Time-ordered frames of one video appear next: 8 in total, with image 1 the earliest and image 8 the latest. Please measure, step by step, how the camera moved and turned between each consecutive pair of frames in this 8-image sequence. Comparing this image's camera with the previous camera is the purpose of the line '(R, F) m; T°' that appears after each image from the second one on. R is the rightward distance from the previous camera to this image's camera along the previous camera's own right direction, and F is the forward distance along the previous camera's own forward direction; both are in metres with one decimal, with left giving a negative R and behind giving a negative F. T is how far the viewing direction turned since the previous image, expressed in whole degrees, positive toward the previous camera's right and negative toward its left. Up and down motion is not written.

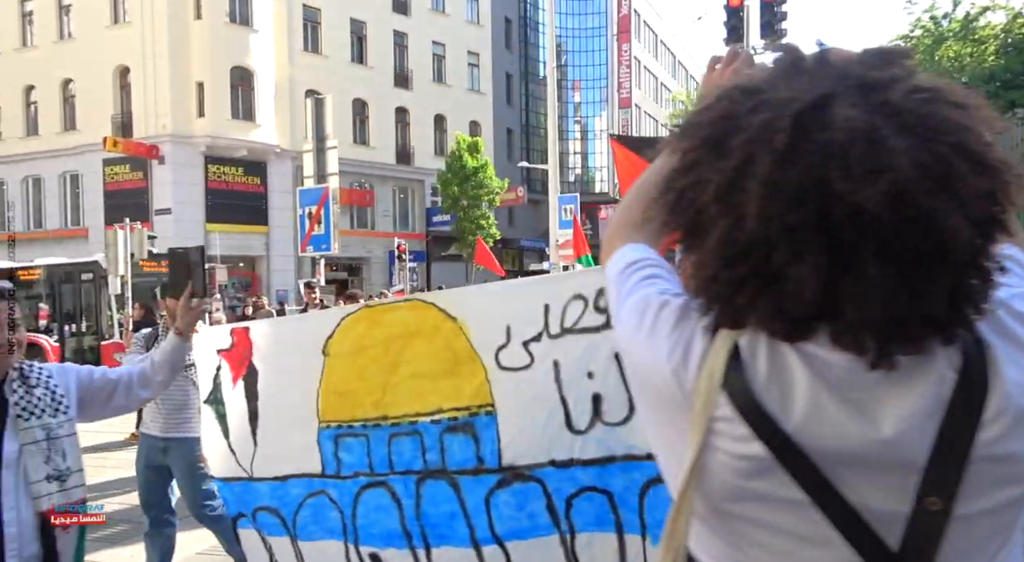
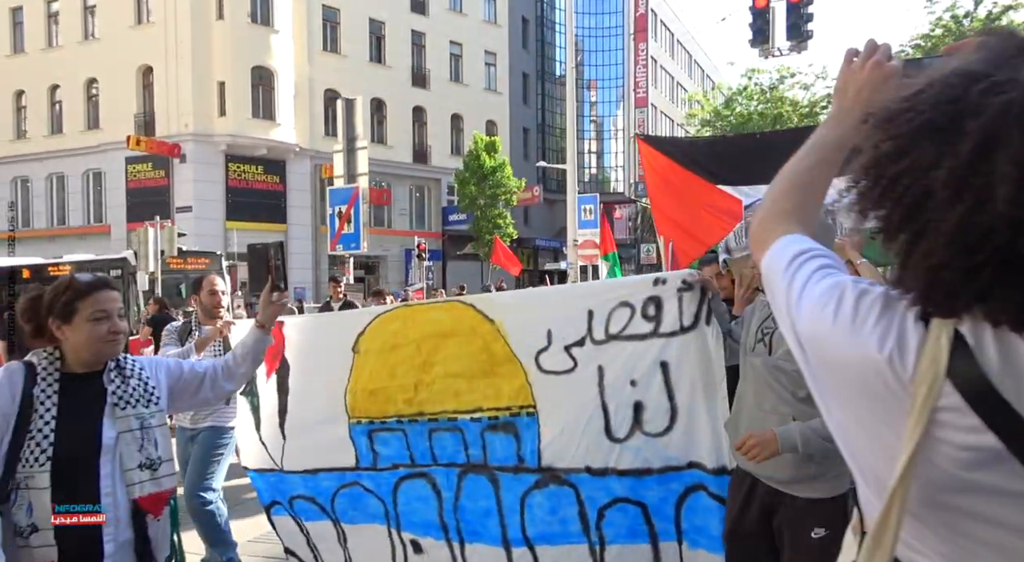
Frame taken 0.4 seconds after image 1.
(-0.1, -0.1) m; -1°
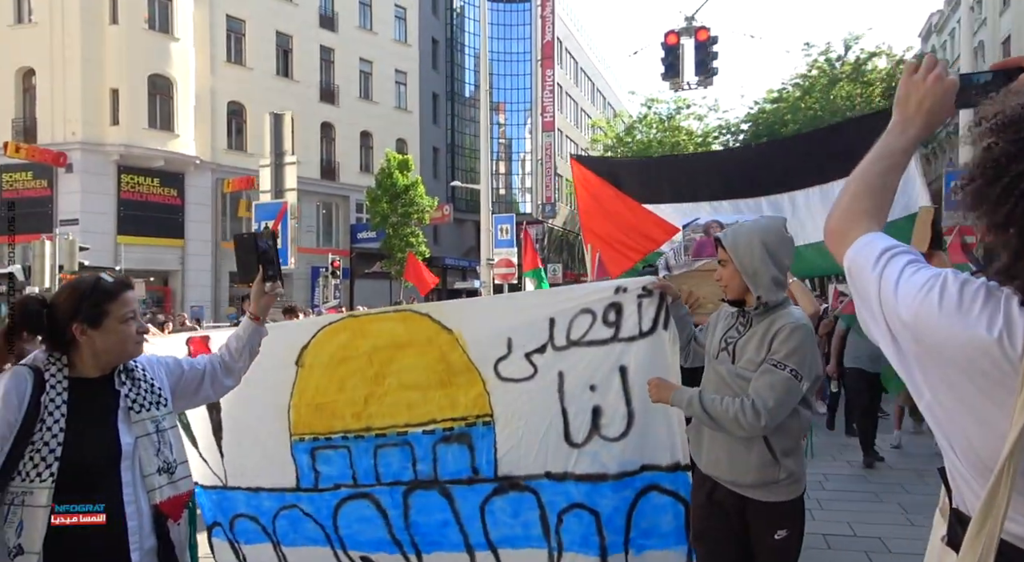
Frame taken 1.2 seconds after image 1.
(-0.7, +0.1) m; +9°
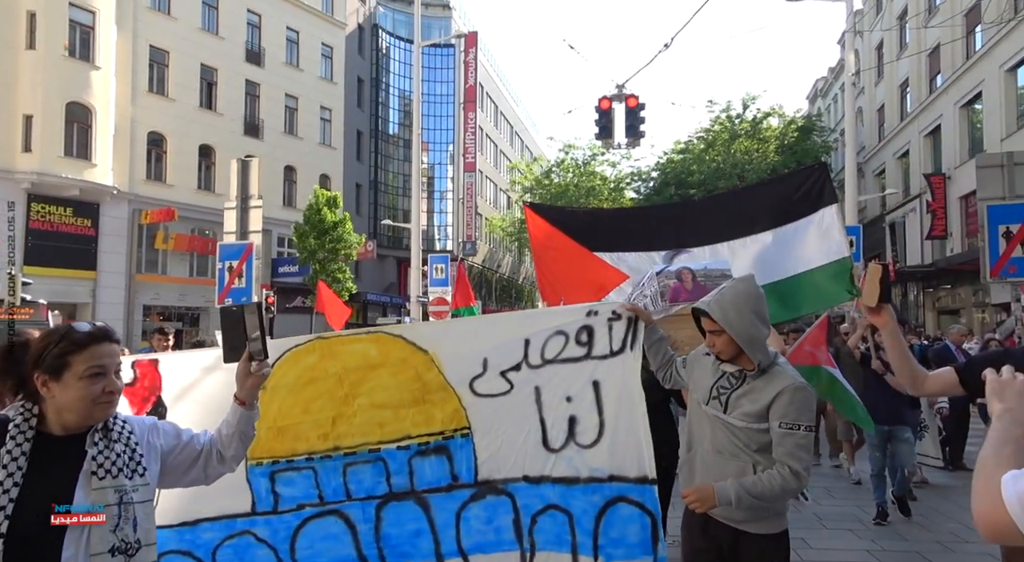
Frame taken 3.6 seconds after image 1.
(-0.5, -0.2) m; +7°
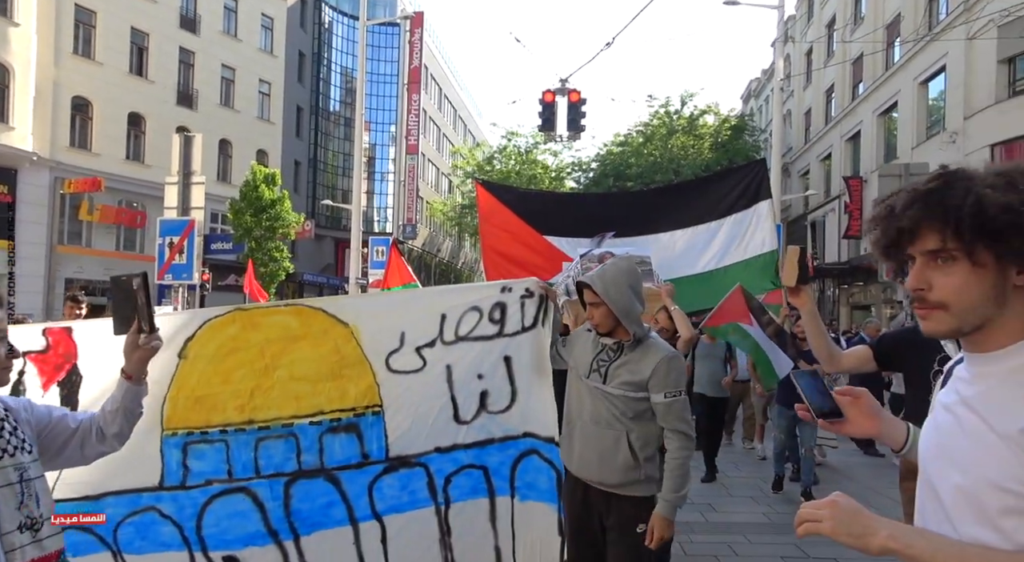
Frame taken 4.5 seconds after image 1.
(+0.1, +0.2) m; +3°
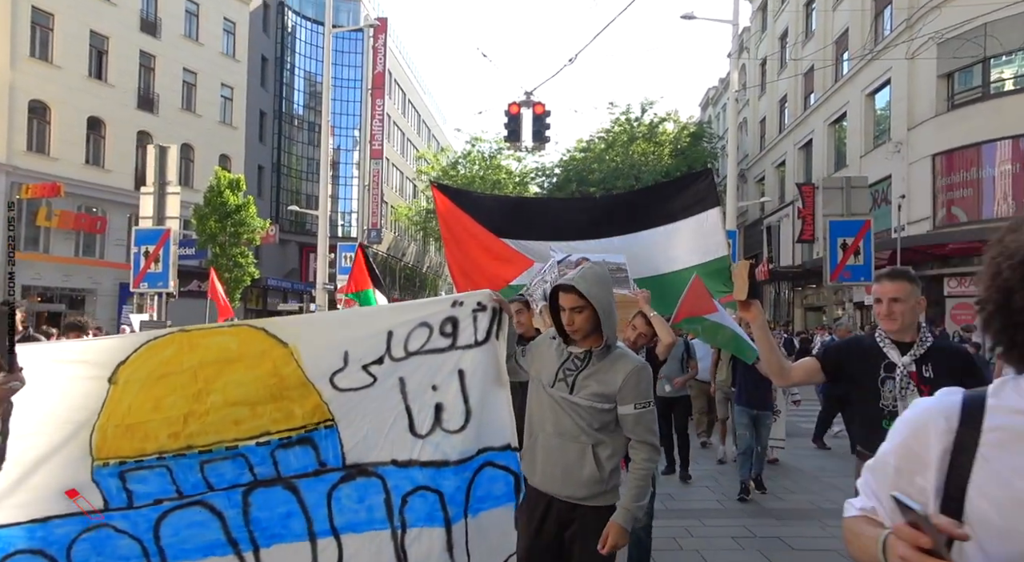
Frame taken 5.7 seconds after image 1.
(+0.1, 0.0) m; +2°
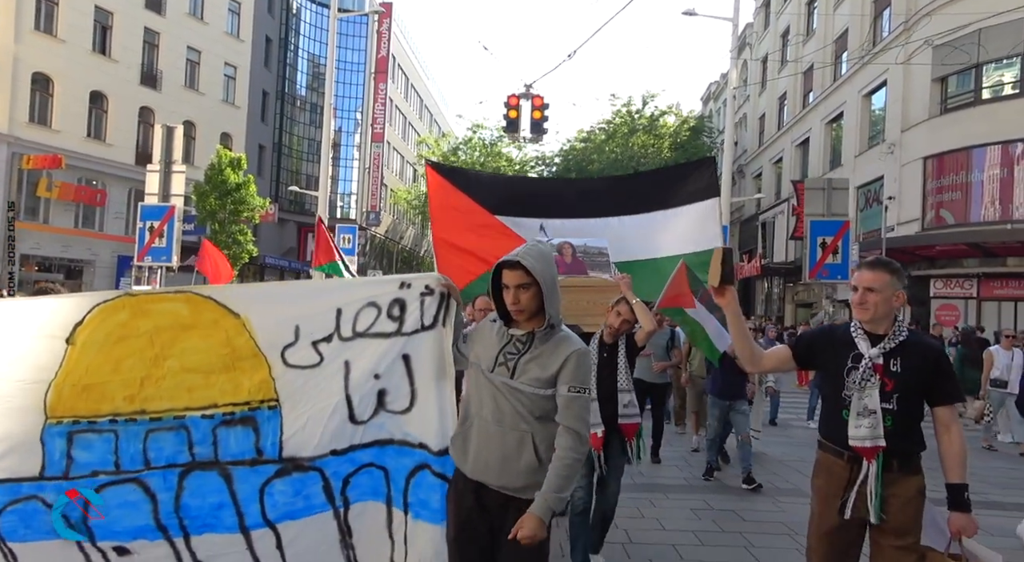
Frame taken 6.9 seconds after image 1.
(+0.2, -0.1) m; 0°
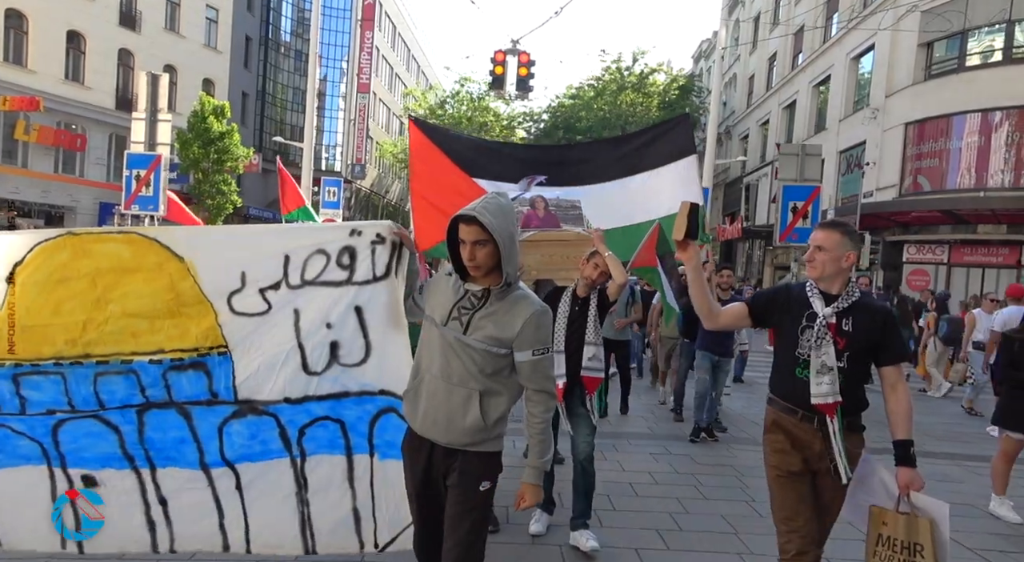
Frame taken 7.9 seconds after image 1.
(+0.2, +0.1) m; 0°
